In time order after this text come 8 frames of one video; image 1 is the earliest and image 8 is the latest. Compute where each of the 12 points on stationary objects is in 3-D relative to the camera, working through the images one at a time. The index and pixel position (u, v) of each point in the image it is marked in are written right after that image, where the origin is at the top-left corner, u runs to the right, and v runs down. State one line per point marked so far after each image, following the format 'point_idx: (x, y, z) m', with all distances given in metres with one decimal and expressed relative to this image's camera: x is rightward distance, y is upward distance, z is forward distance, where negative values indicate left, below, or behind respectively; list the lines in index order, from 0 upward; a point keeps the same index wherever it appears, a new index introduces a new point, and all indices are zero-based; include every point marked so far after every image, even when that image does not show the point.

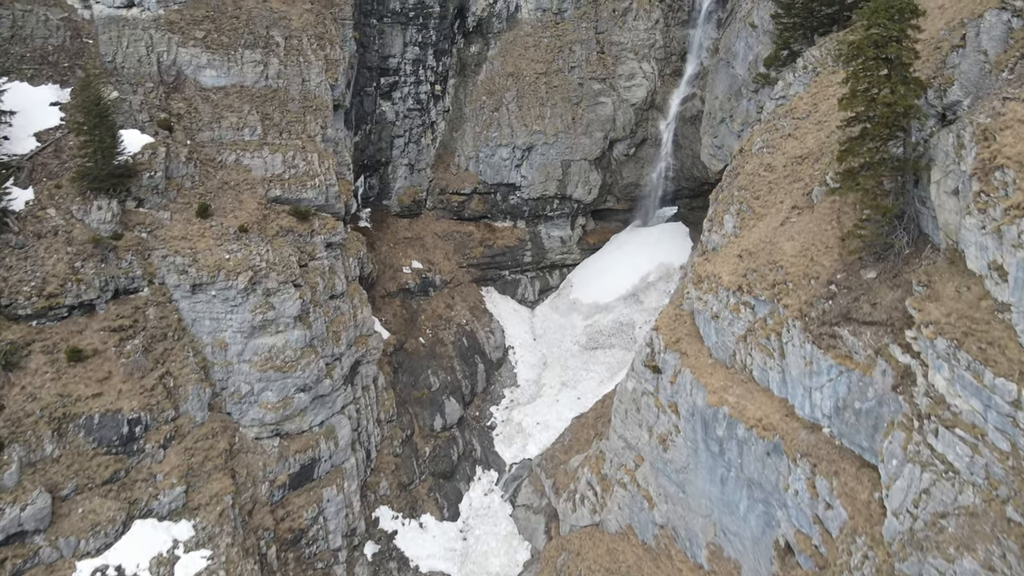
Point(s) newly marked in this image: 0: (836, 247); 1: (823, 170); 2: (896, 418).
0: (+7.6, +1.0, +17.0) m
1: (+8.2, +3.1, +19.0) m
2: (+7.3, -2.5, +13.7) m
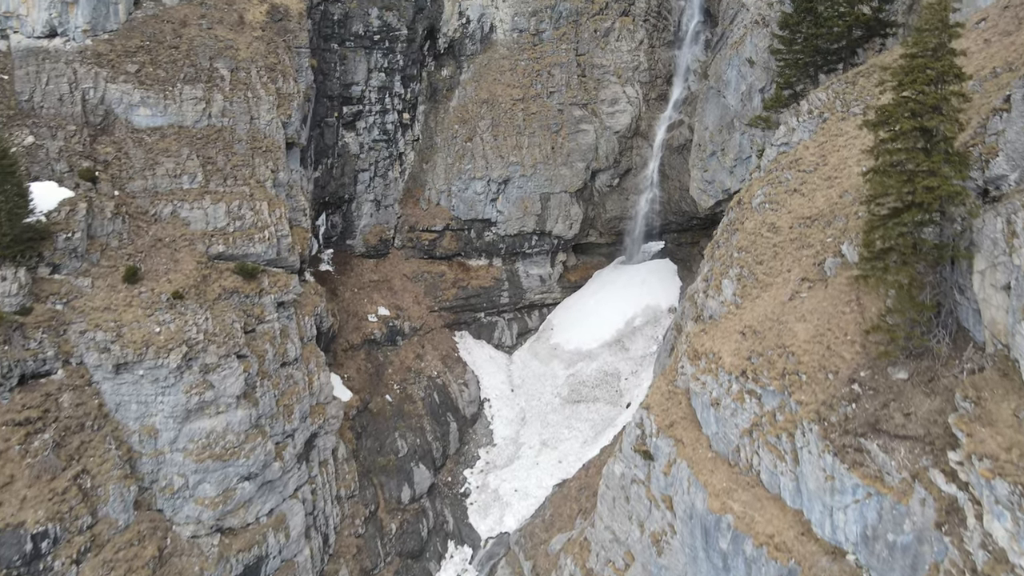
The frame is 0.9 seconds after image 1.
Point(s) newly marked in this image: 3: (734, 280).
0: (+7.0, -1.0, +14.6) m
1: (+7.5, +1.2, +16.7) m
2: (+6.8, -4.4, +11.4) m
3: (+5.8, +0.2, +18.7) m
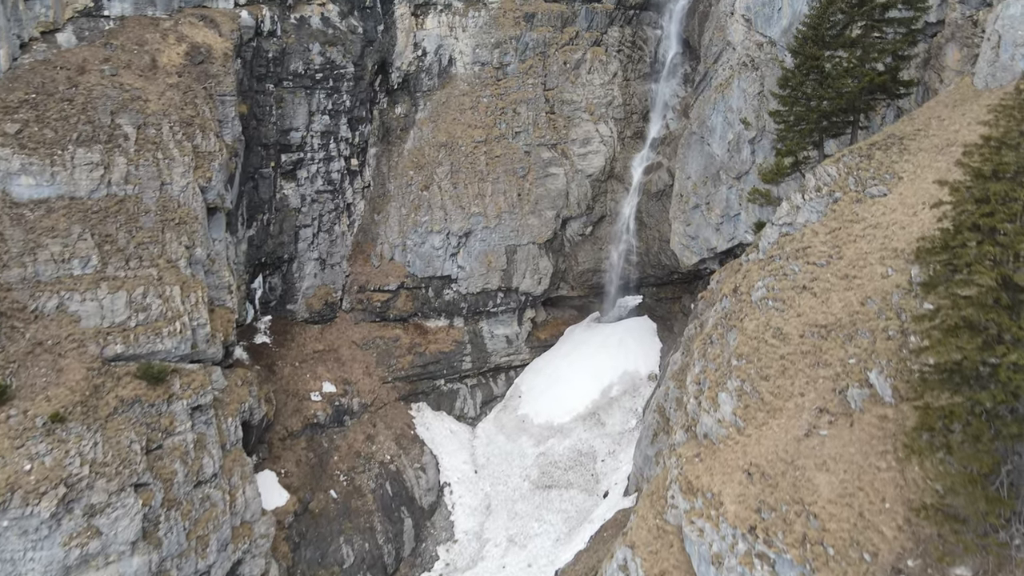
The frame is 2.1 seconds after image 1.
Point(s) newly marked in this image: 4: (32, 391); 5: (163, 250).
0: (+6.2, -3.5, +11.6) m
1: (+6.6, -1.3, +13.7) m
2: (+6.2, -6.9, +8.4) m
3: (+4.8, -2.3, +15.7) m
4: (-10.9, -2.3, +16.3) m
5: (-9.5, +1.1, +19.6) m
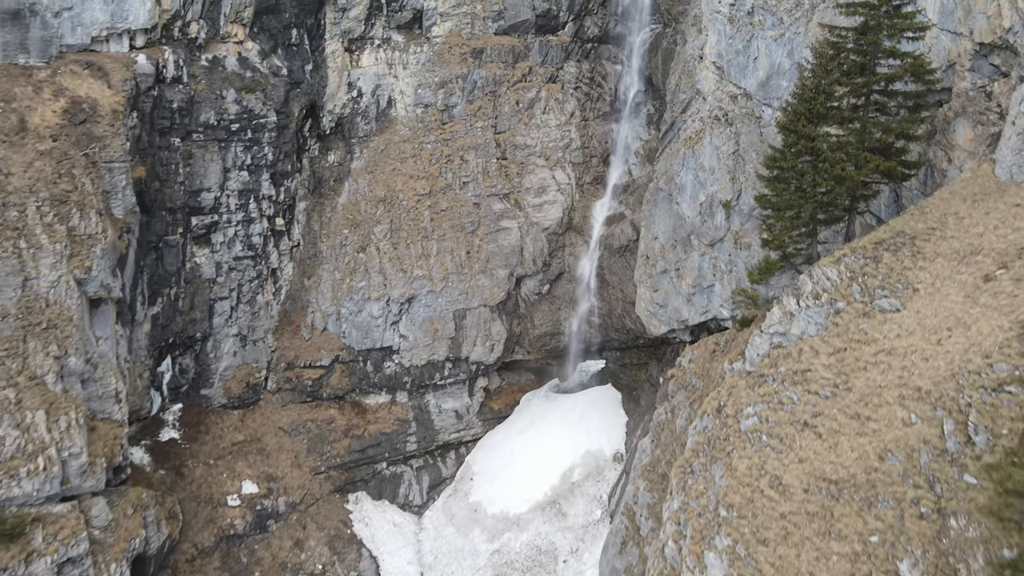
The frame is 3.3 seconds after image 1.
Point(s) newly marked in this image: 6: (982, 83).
0: (+5.4, -6.0, +8.9) m
1: (+5.7, -3.8, +11.0) m
2: (+5.6, -9.4, +5.6) m
3: (+3.8, -4.8, +12.8) m
4: (-11.9, -5.0, +12.5) m
5: (-10.8, -1.6, +15.9) m
6: (+10.0, +4.4, +15.3) m
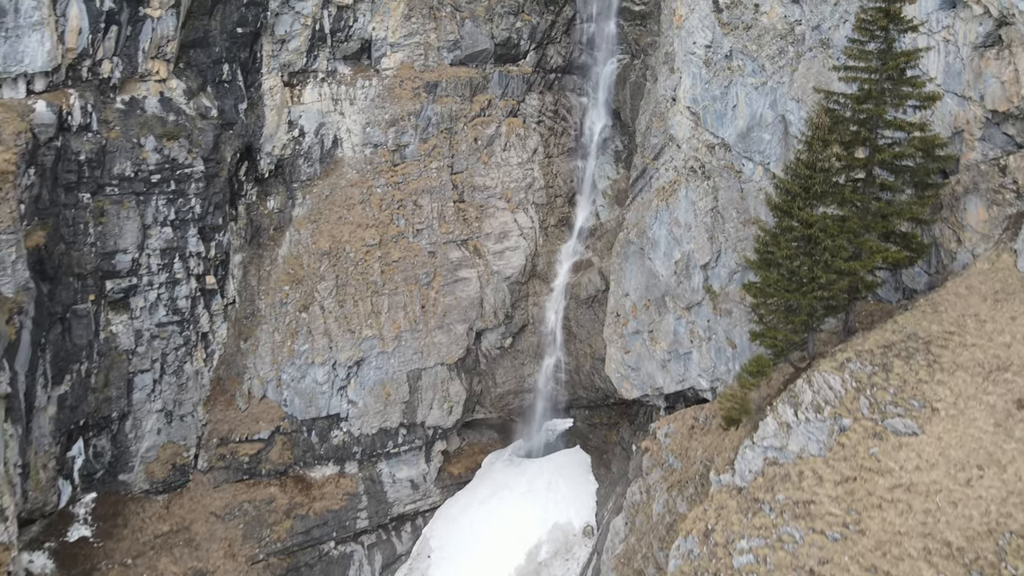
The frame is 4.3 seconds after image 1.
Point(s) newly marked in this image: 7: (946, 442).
0: (+4.9, -7.9, +6.9) m
1: (+5.1, -5.7, +9.0) m
2: (+5.3, -11.3, +3.6) m
3: (+3.1, -6.8, +10.8) m
4: (-12.6, -7.1, +9.7) m
5: (-11.6, -3.7, +13.2) m
6: (+9.1, +2.5, +13.5) m
7: (+6.6, -2.4, +11.0) m
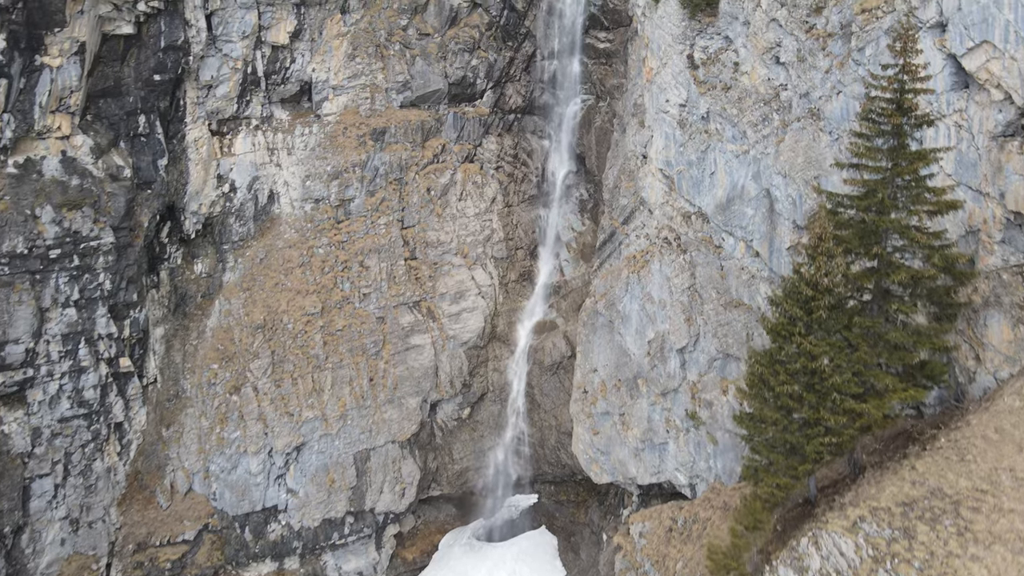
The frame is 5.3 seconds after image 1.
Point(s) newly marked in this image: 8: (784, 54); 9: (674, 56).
0: (+4.6, -10.0, +4.8) m
1: (+4.6, -7.8, +7.0) m
2: (+5.2, -13.4, +1.6) m
3: (+2.5, -8.9, +8.6) m
4: (-13.1, -9.4, +6.8) m
5: (-12.3, -6.1, +10.3) m
6: (+8.2, +0.4, +11.7) m
7: (+6.0, -4.5, +9.0) m
8: (+6.0, +5.1, +15.8) m
9: (+4.1, +5.9, +18.4) m
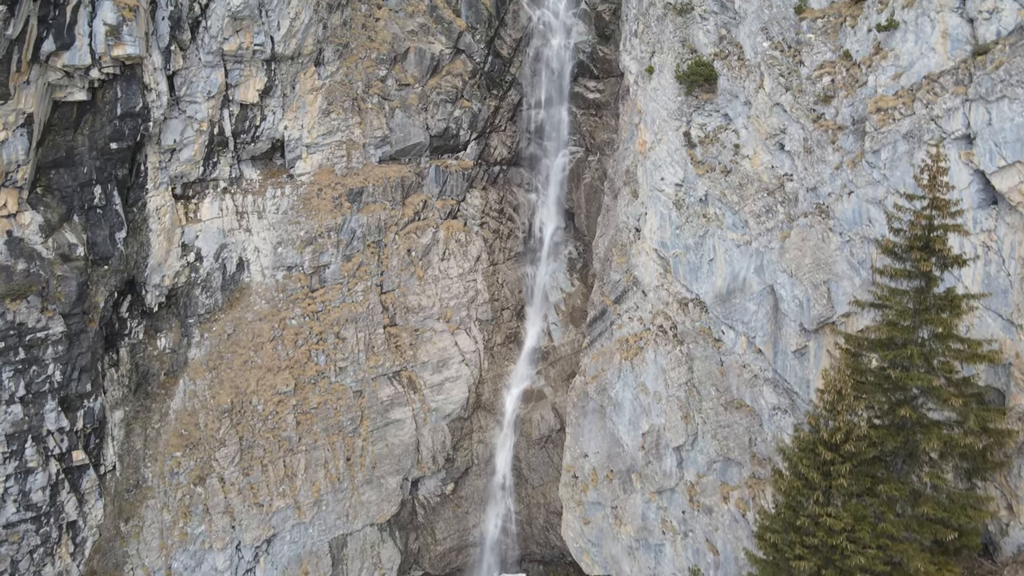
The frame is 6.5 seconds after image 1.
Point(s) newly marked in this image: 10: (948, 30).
0: (+4.4, -12.2, +3.6) m
1: (+4.4, -10.0, +5.7) m
2: (+5.1, -15.5, +0.3) m
3: (+2.4, -11.1, +7.3) m
4: (-13.2, -11.7, +5.3) m
5: (-12.6, -8.3, +8.8) m
6: (+8.0, -1.8, +10.5) m
7: (+5.8, -6.6, +7.8) m
8: (+5.6, +2.9, +14.6) m
9: (+3.7, +3.7, +17.1) m
10: (+7.2, +4.2, +11.8) m
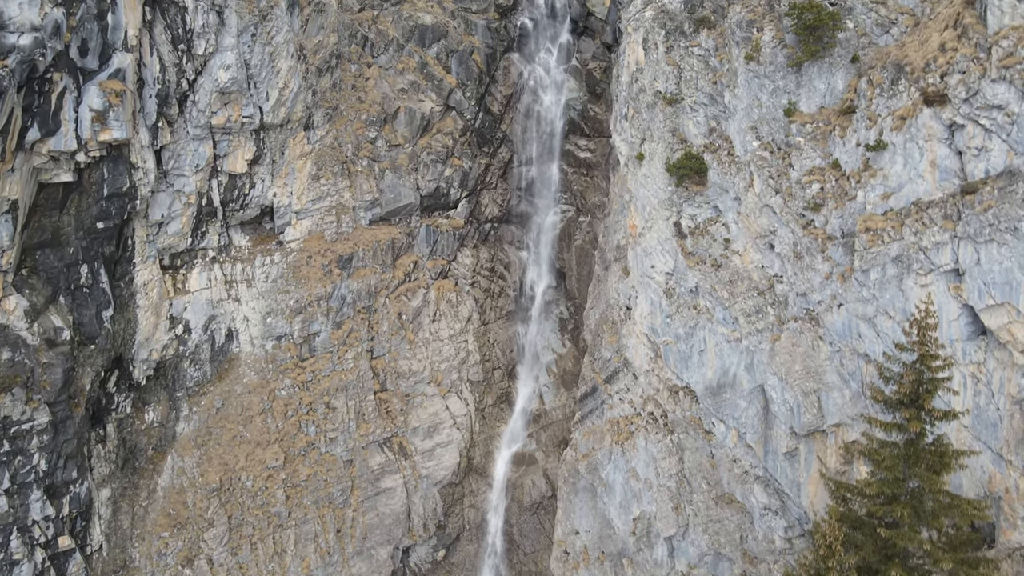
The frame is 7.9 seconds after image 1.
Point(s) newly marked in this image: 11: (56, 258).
0: (+4.4, -14.3, +3.5) m
1: (+4.3, -12.1, +5.7) m
2: (+5.1, -17.6, +0.3) m
3: (+2.2, -13.2, +7.3) m
4: (-13.3, -13.8, +5.0) m
5: (-12.7, -10.4, +8.6) m
6: (+7.8, -3.8, +10.5) m
7: (+5.6, -8.7, +7.8) m
8: (+5.4, +0.9, +14.5) m
9: (+3.5, +1.6, +17.1) m
10: (+7.0, +2.2, +11.8) m
11: (-11.8, +0.7, +18.7) m
